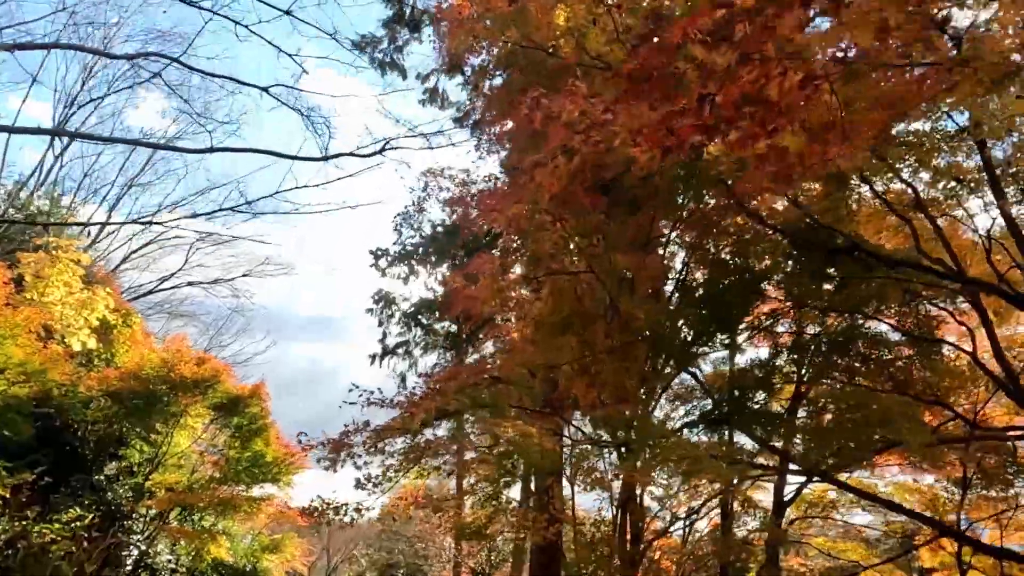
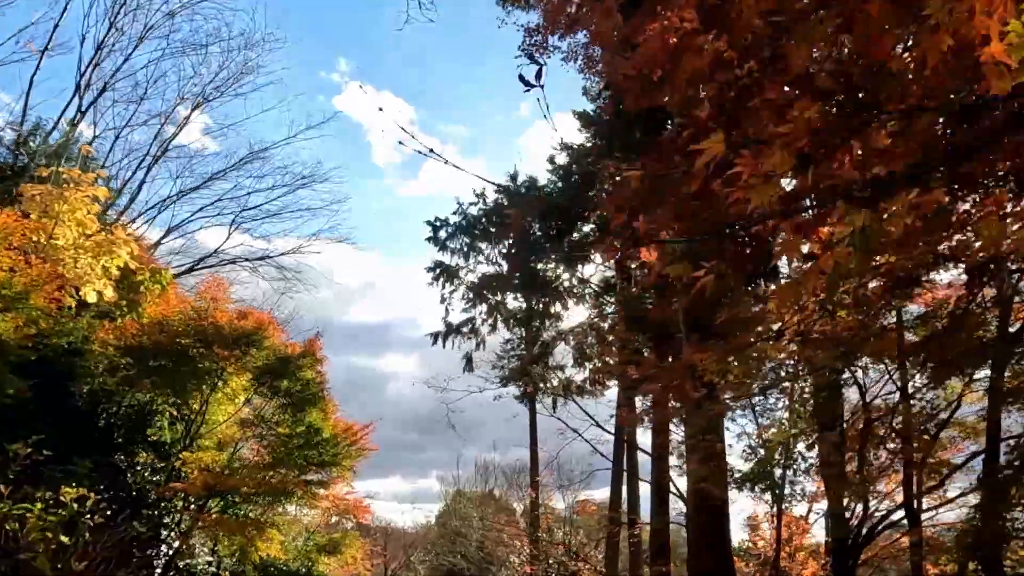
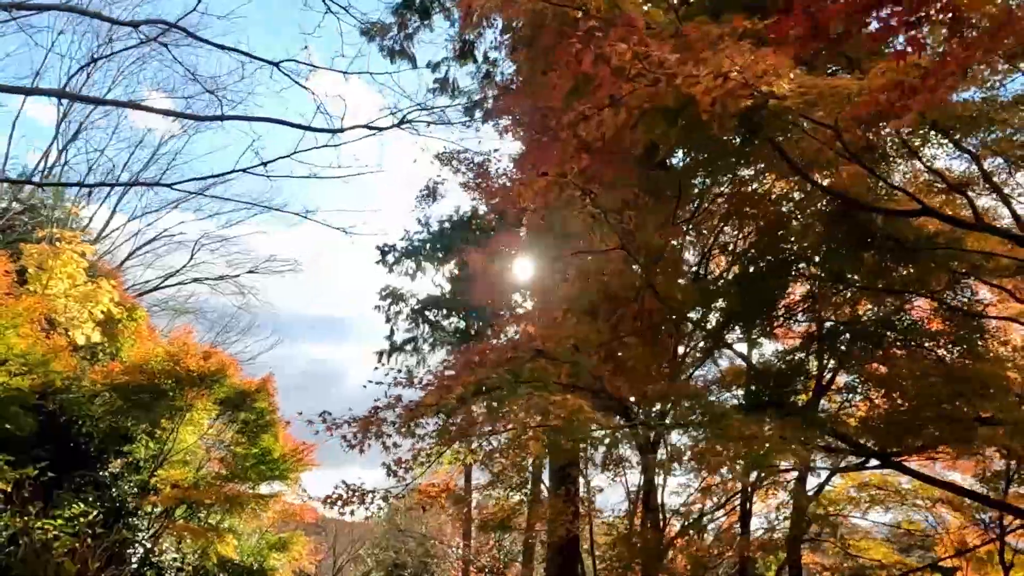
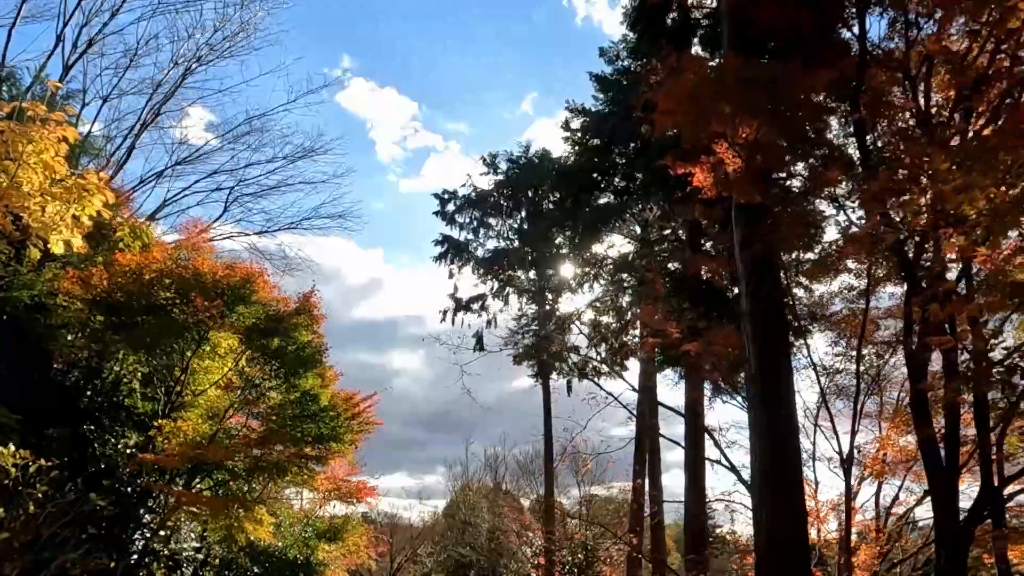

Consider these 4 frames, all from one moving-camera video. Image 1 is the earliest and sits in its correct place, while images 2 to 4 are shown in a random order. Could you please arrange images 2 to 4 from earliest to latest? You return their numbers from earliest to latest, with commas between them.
3, 2, 4
